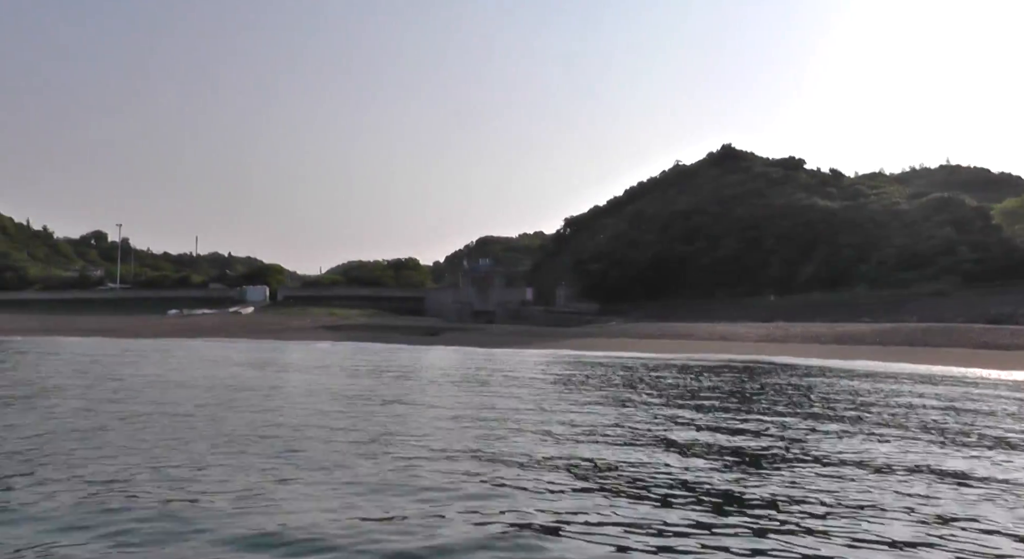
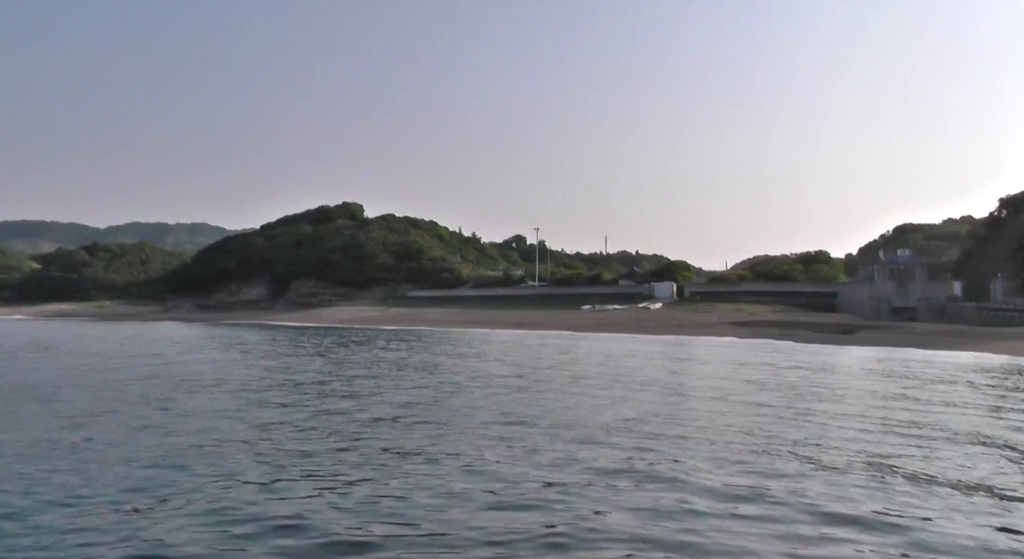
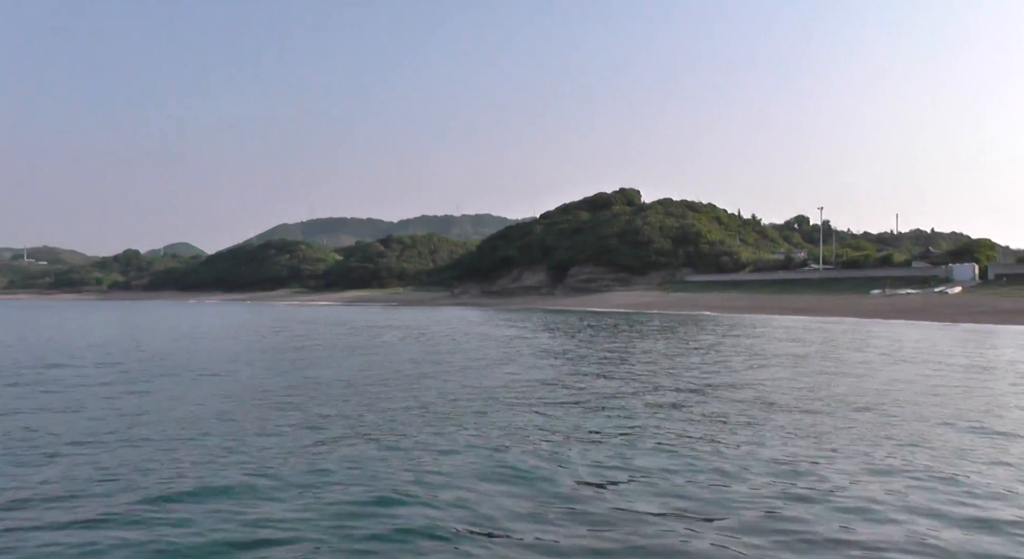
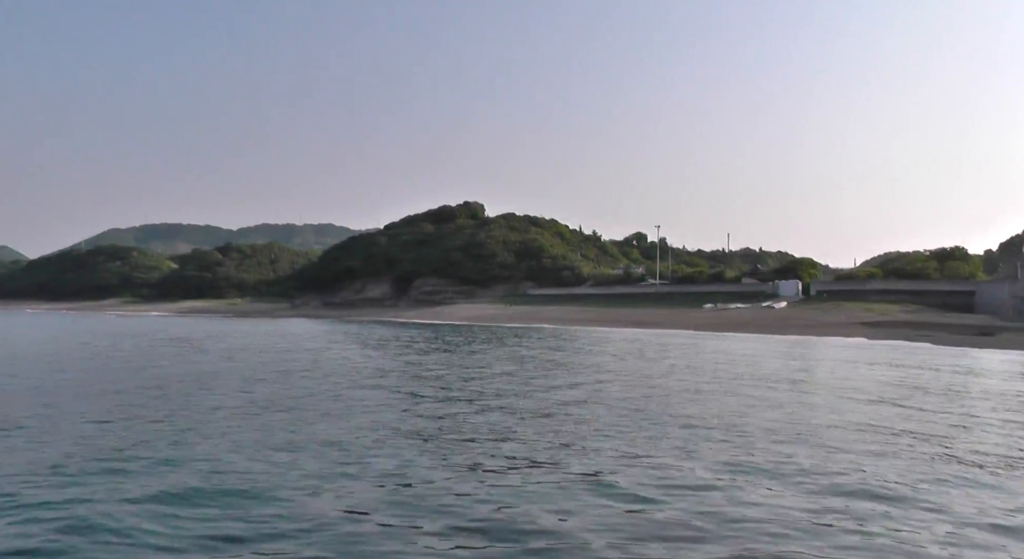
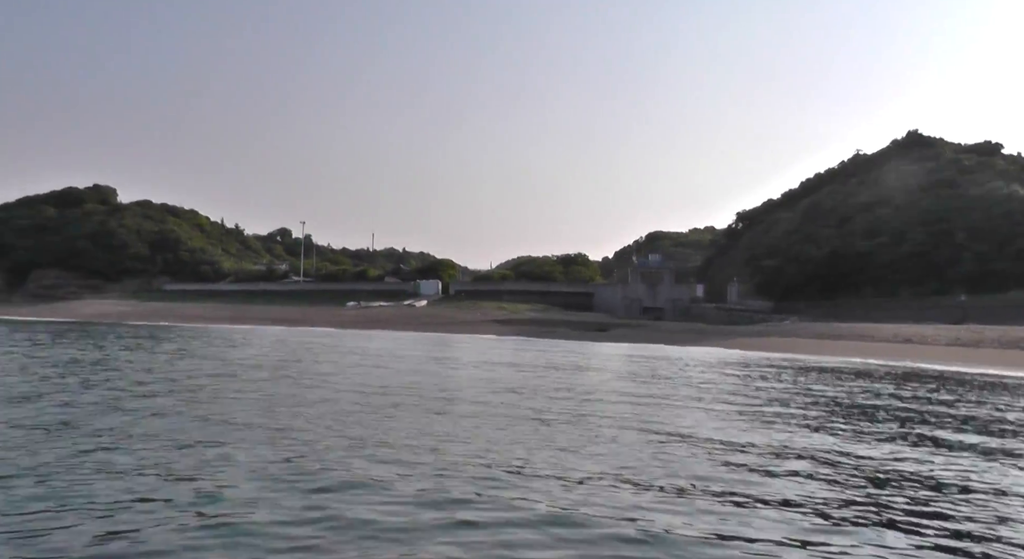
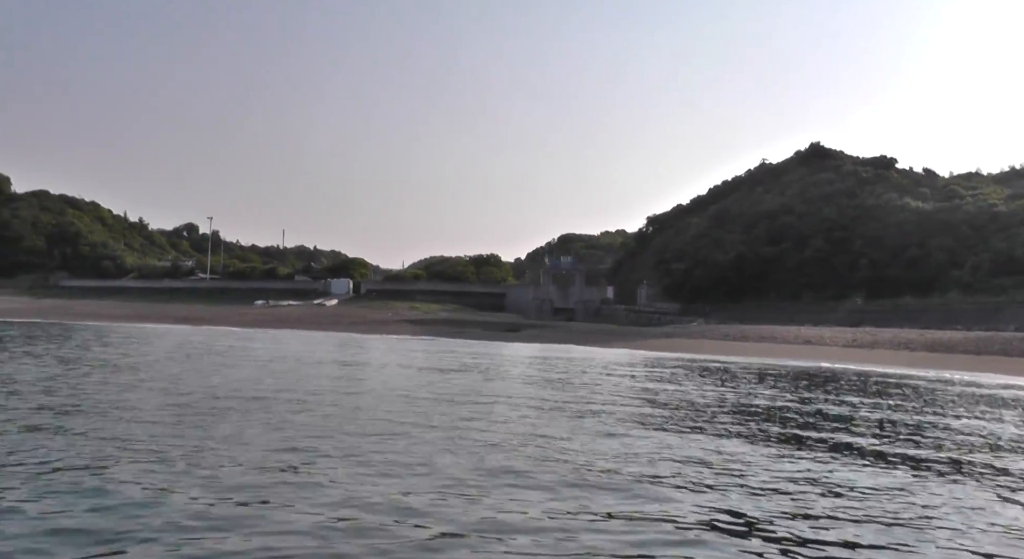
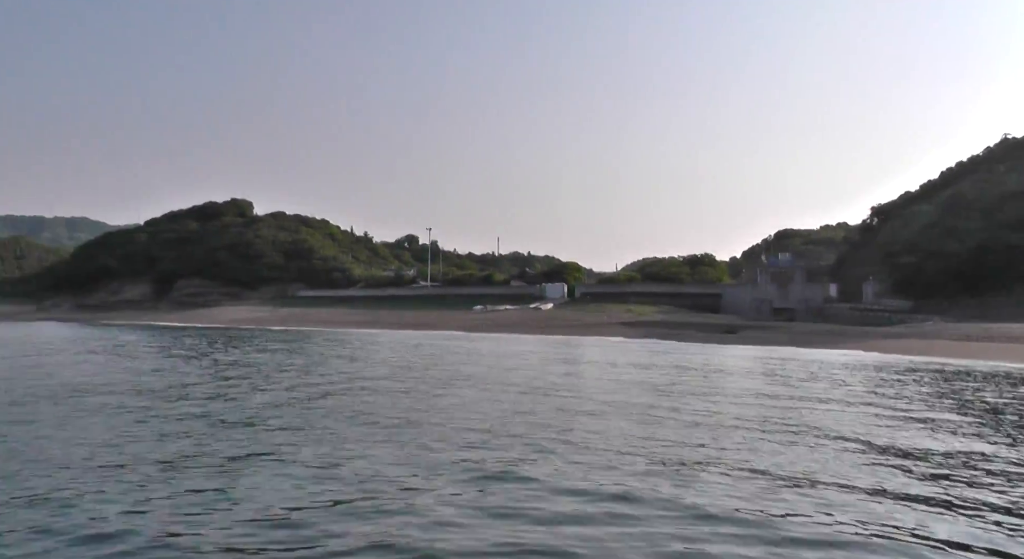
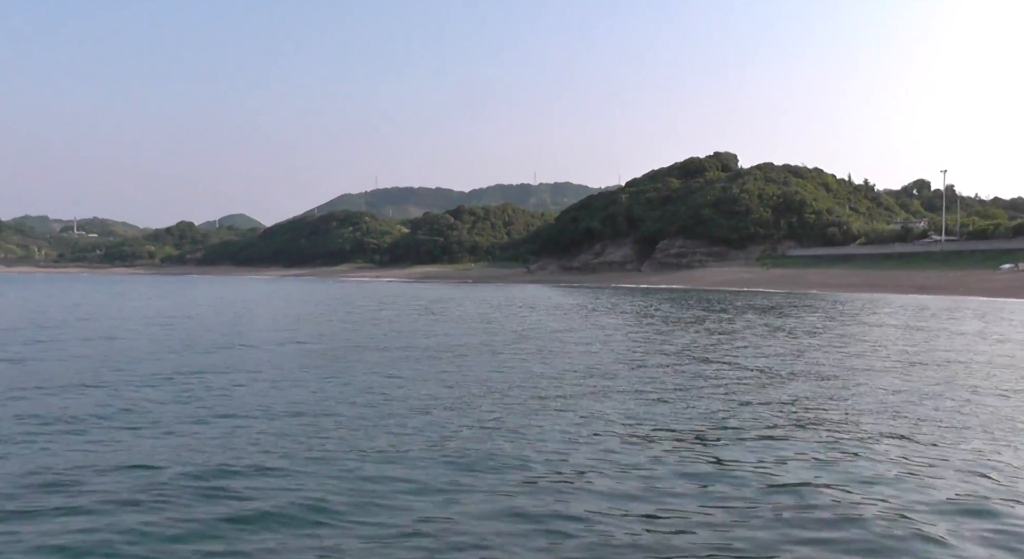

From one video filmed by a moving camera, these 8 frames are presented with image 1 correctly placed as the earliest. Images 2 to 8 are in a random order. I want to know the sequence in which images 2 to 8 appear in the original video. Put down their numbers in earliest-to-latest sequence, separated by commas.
6, 5, 7, 2, 4, 3, 8
